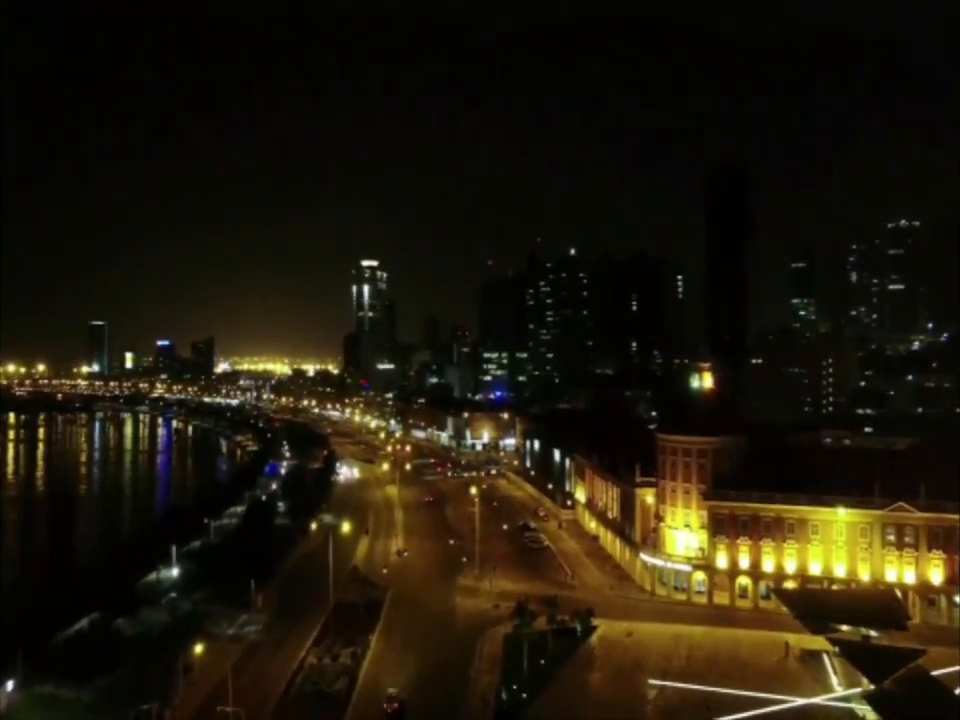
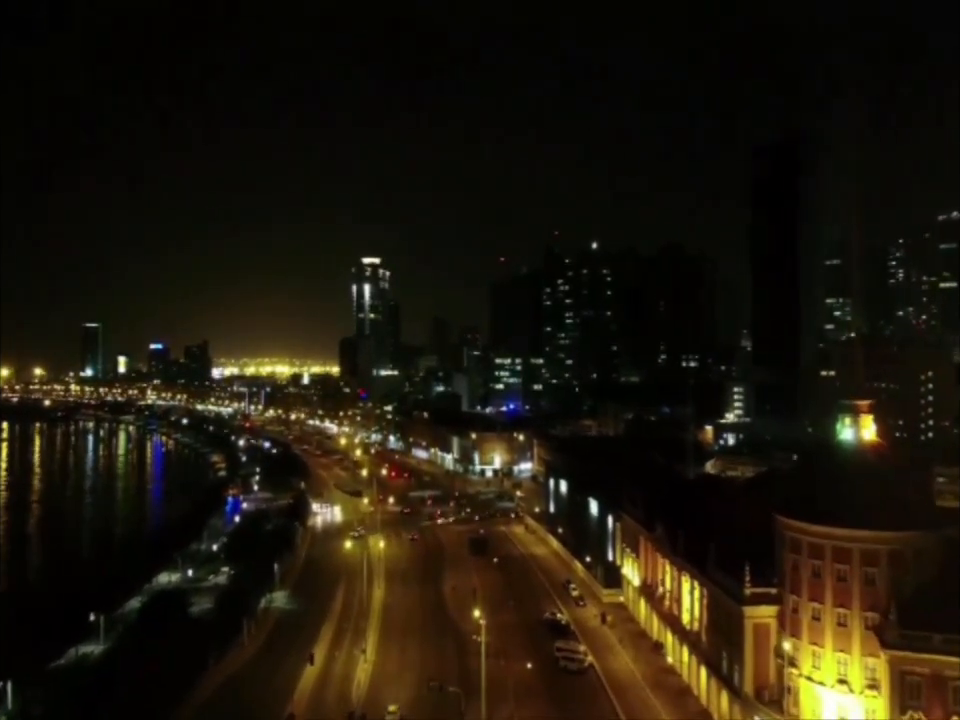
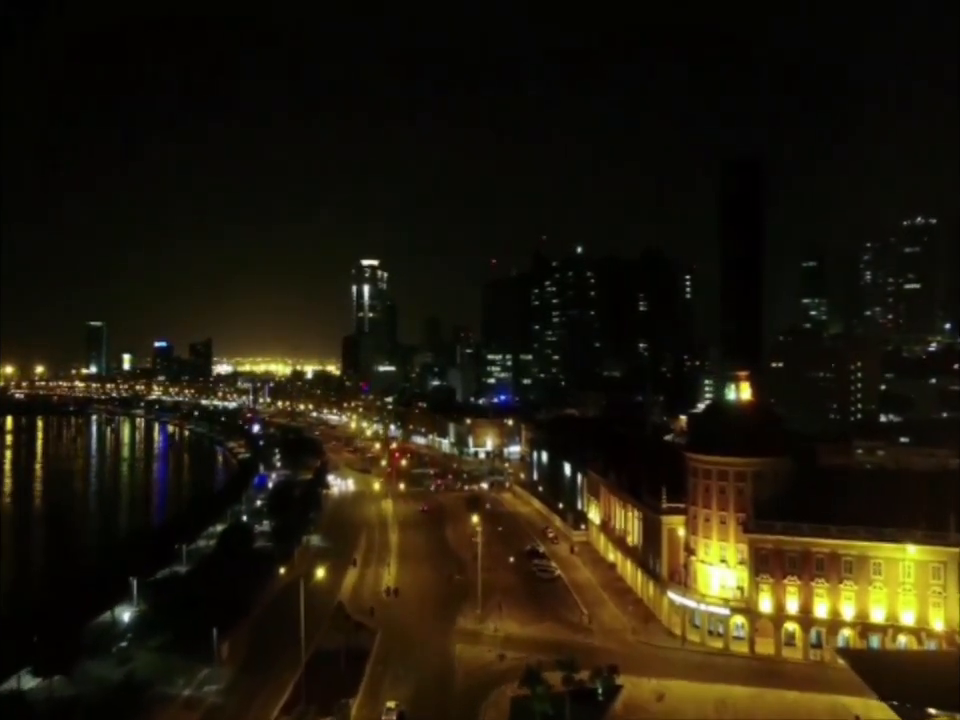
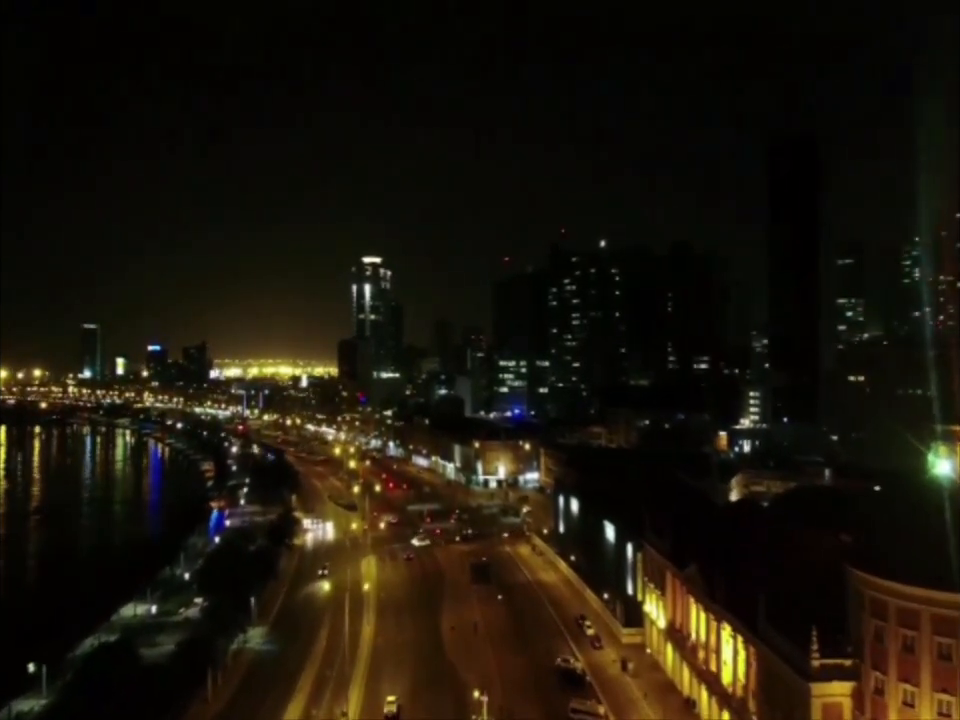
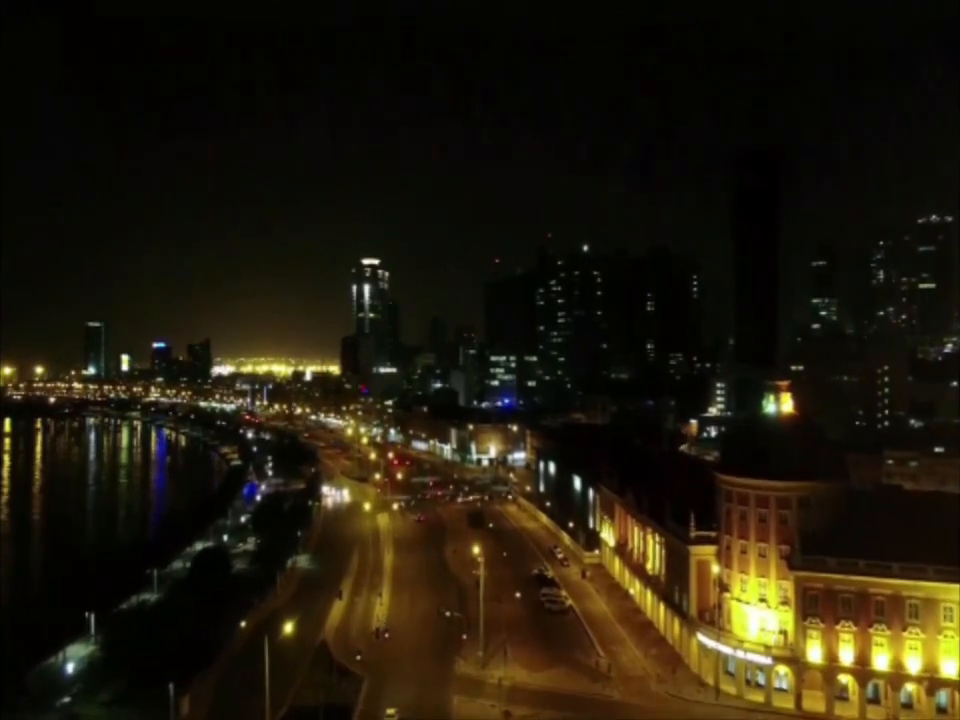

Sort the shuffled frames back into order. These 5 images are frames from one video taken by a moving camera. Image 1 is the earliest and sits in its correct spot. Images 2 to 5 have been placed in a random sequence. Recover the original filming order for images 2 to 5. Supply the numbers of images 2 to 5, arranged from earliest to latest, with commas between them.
3, 5, 2, 4
